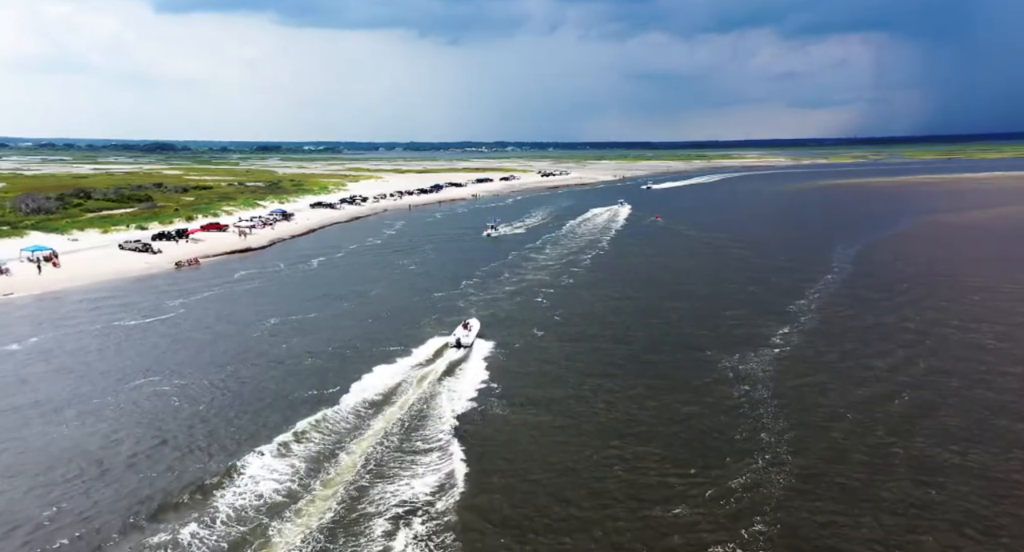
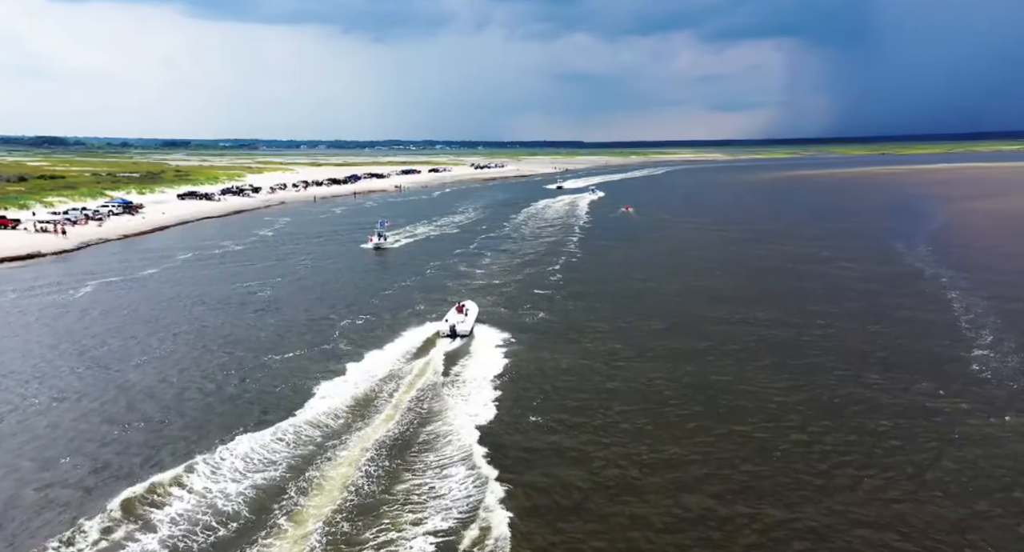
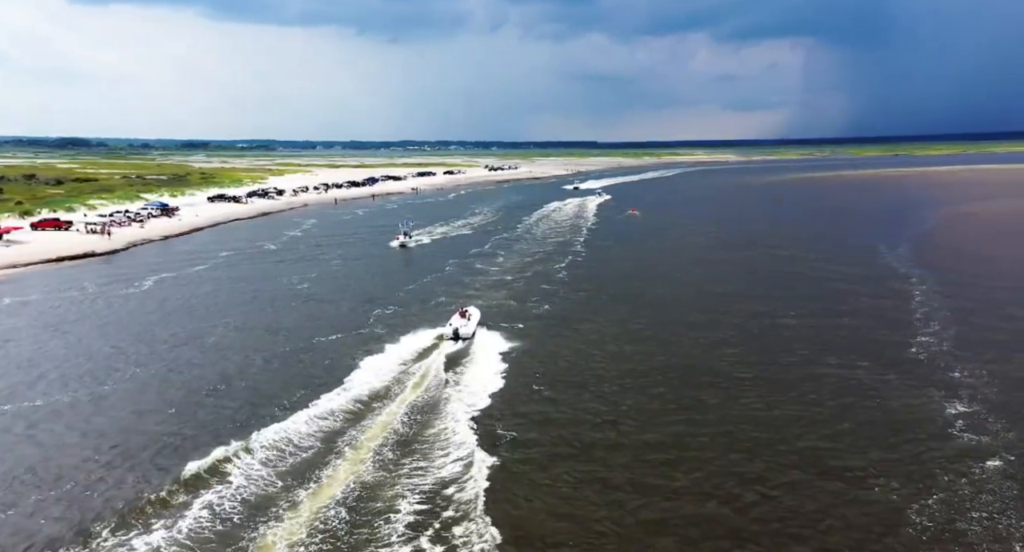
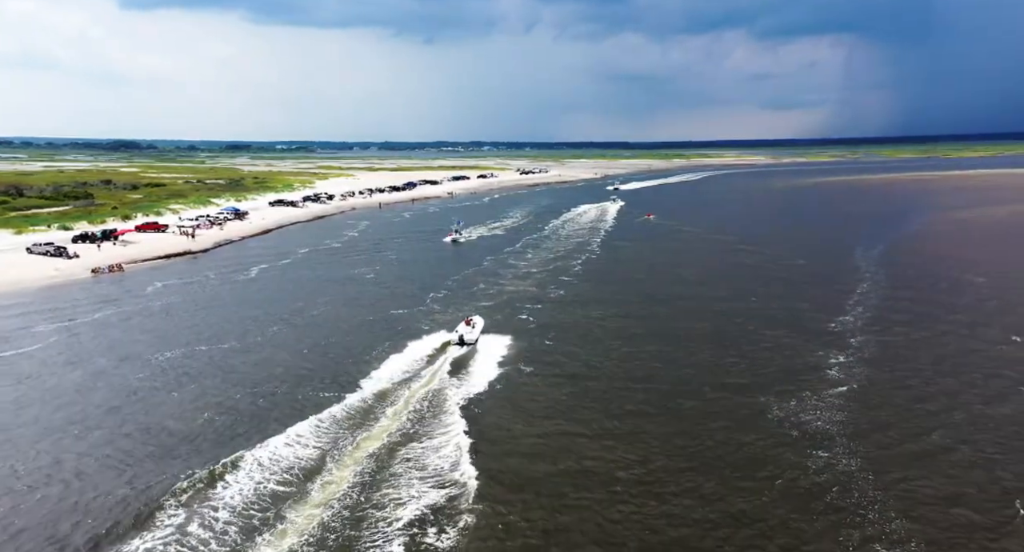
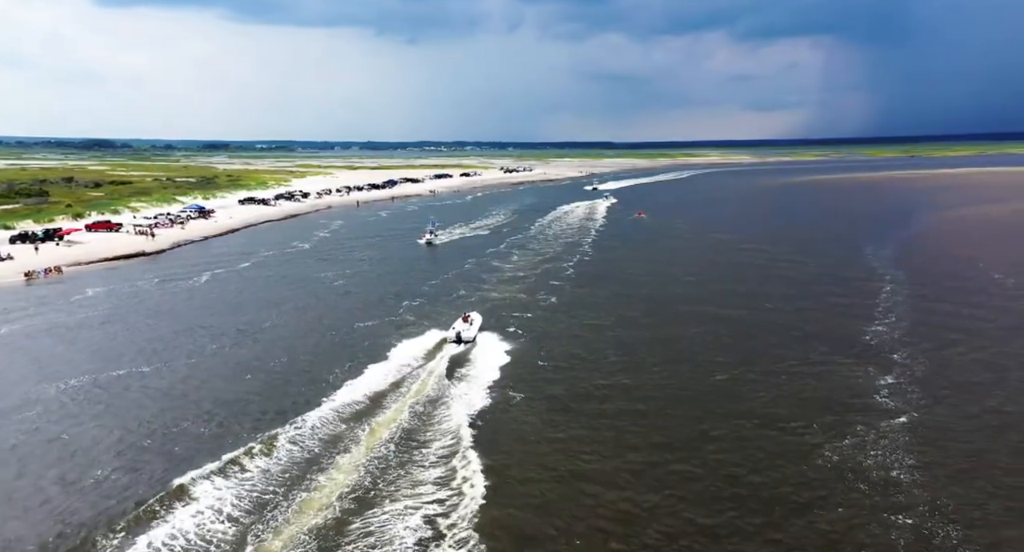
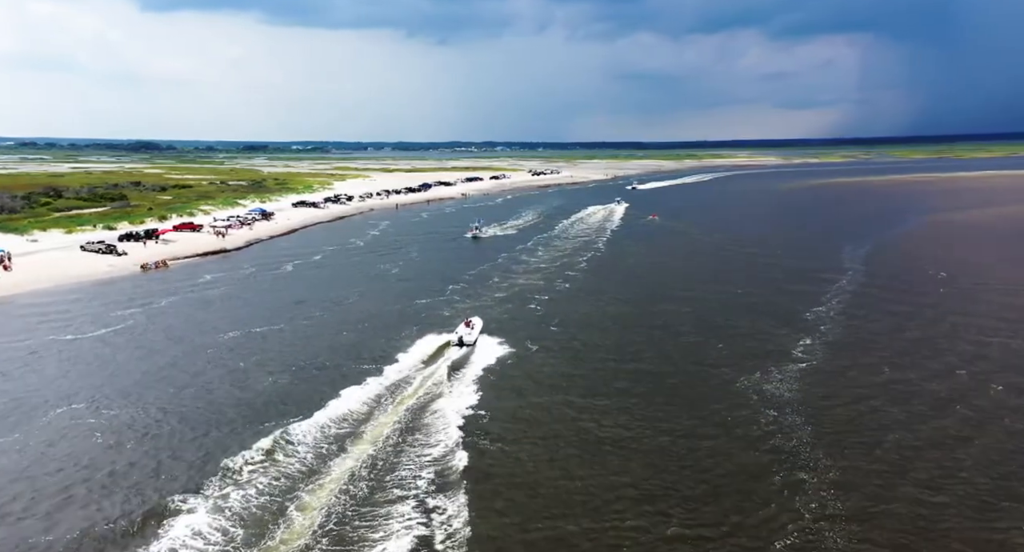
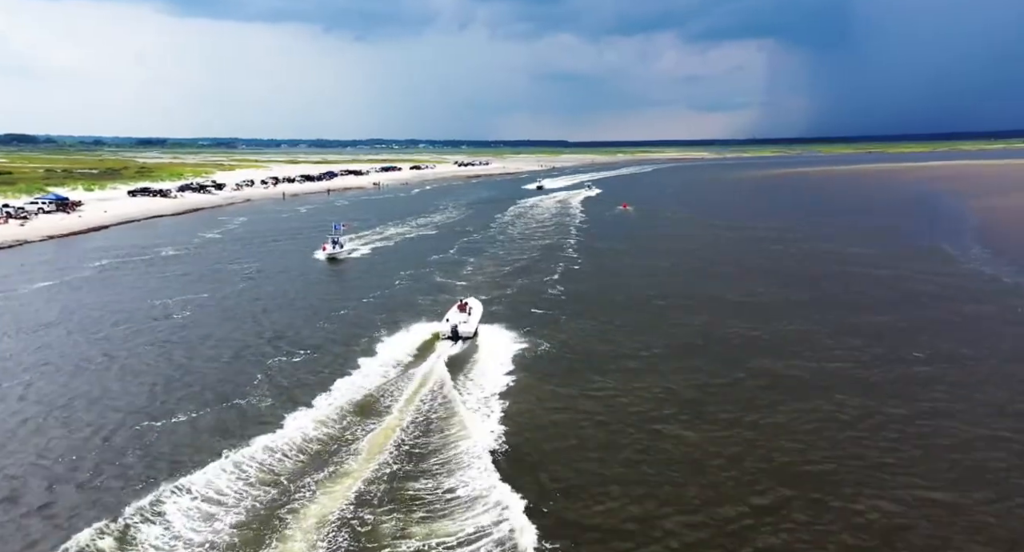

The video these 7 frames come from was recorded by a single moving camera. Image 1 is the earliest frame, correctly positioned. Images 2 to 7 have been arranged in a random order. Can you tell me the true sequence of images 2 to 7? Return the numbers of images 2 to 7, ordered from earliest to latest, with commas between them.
6, 4, 5, 3, 2, 7
